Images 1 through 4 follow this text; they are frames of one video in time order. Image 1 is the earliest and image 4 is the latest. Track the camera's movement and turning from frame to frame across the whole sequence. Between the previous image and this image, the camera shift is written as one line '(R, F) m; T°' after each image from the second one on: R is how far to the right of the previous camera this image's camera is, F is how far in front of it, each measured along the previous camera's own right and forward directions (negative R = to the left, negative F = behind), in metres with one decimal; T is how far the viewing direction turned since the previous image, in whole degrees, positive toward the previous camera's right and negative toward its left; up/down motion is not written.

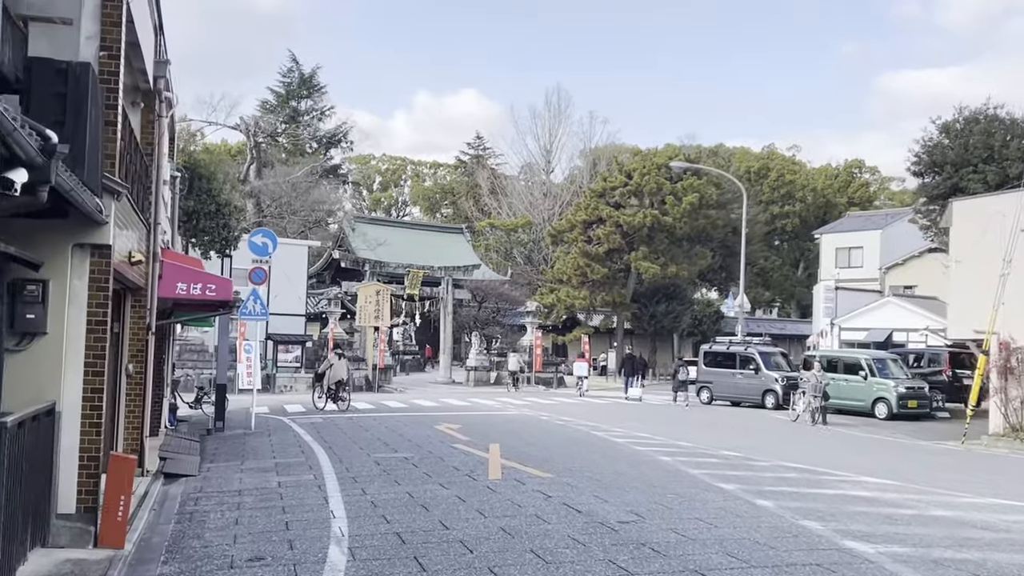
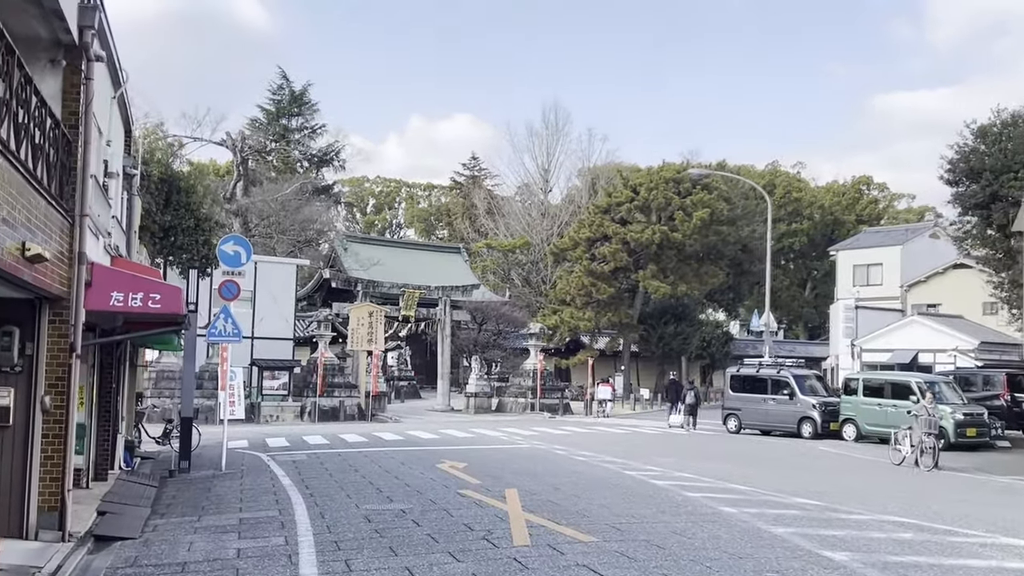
(-0.3, +2.6) m; 0°
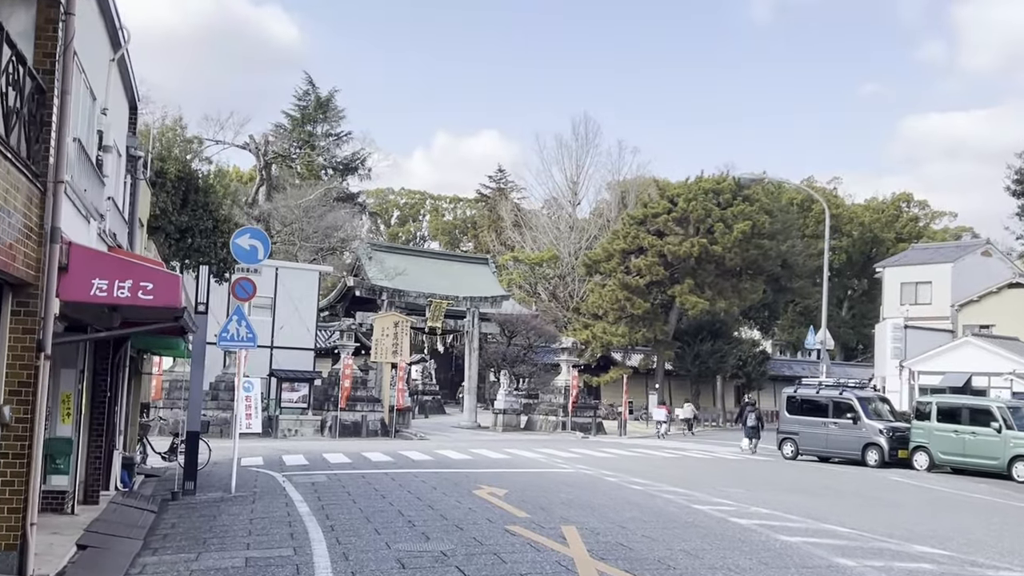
(-0.4, +1.8) m; -1°
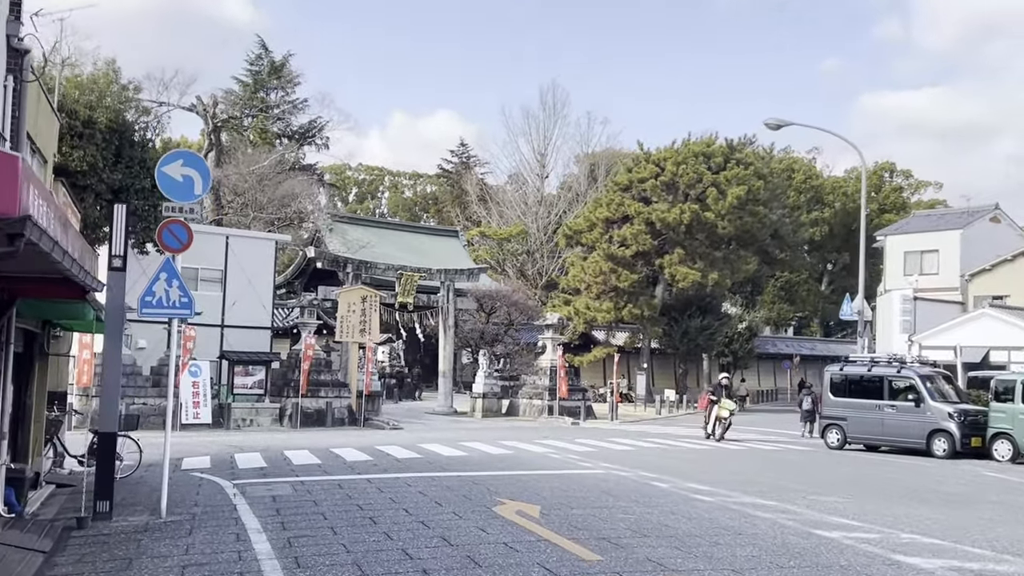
(-0.9, +3.7) m; +3°
